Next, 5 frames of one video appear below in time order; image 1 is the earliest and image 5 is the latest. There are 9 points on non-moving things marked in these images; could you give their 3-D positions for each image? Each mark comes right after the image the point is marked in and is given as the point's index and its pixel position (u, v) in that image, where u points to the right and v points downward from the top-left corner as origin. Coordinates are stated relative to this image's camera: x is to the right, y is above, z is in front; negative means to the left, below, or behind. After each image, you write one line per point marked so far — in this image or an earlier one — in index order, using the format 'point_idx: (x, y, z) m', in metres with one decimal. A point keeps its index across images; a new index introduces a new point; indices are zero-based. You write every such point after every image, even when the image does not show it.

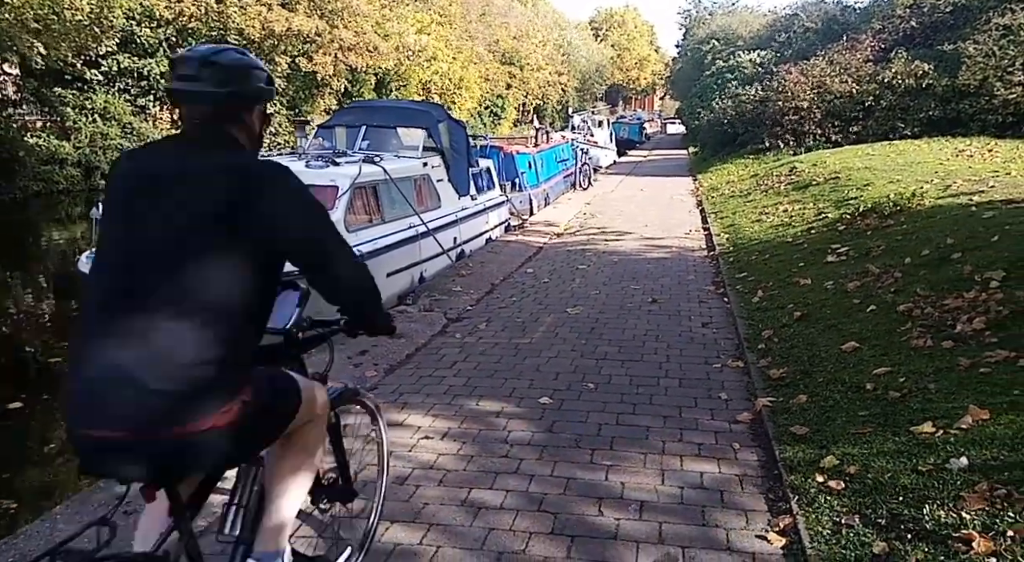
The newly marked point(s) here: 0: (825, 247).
0: (+4.0, +0.4, +10.4) m
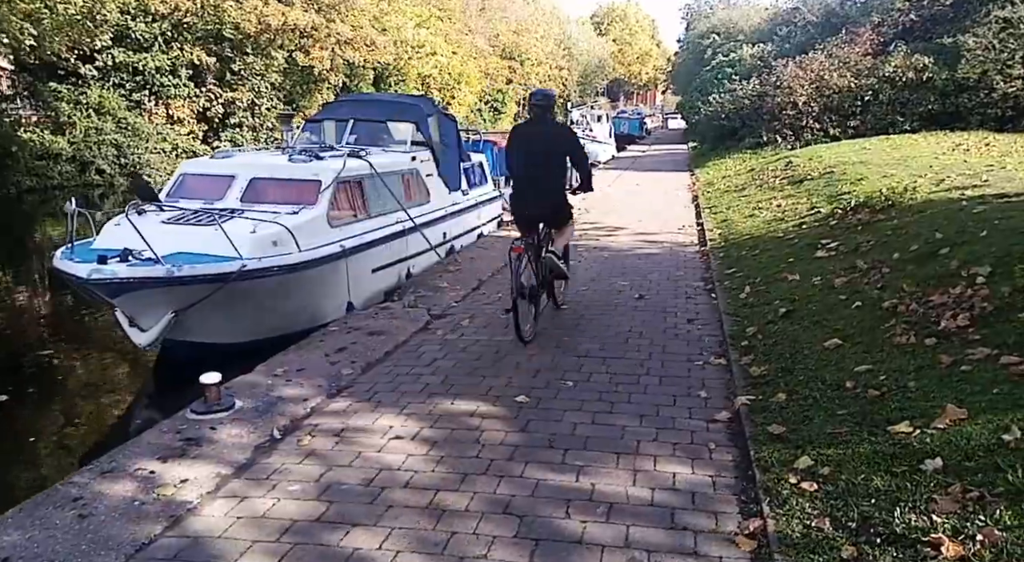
0: (+3.8, +0.5, +10.2) m
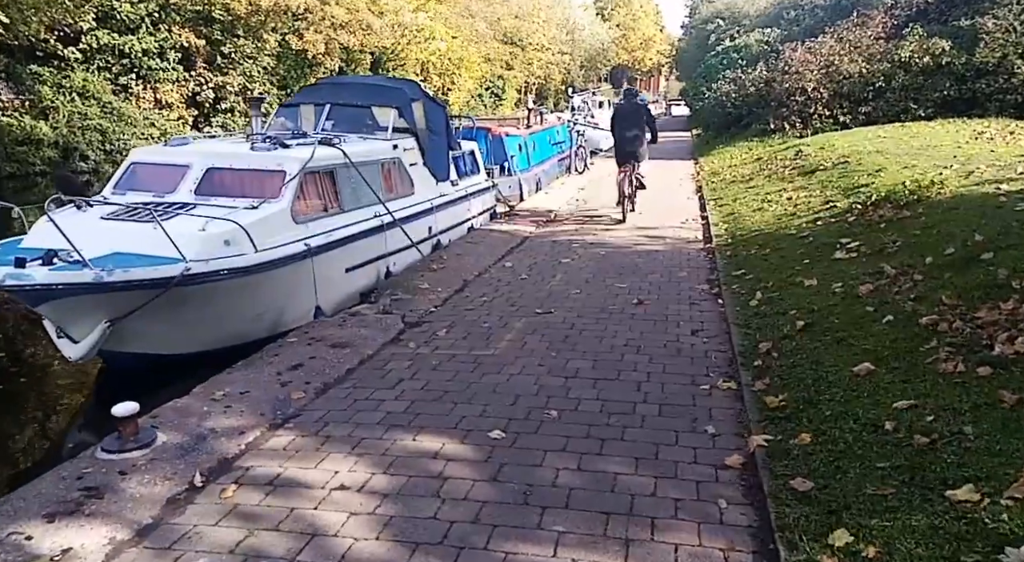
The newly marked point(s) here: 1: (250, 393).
0: (+3.7, +0.5, +9.3) m
1: (-1.9, -0.8, +6.0) m
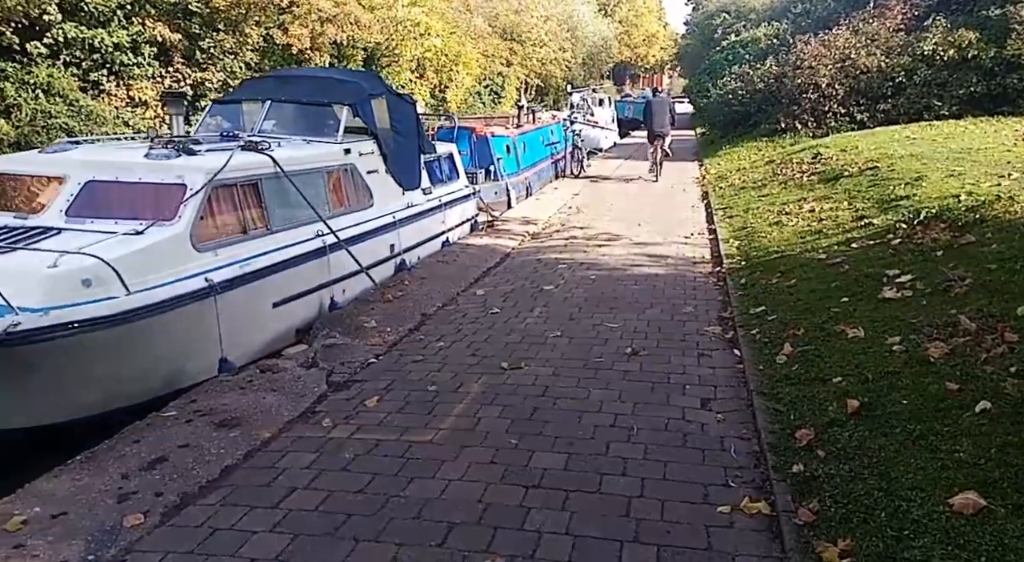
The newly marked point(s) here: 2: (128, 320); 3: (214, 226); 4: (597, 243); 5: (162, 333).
0: (+3.3, +0.1, +7.4) m
1: (-2.3, -1.2, +4.2) m
2: (-2.7, -0.3, +5.9) m
3: (-2.6, +0.5, +7.1) m
4: (+1.3, +0.6, +12.6) m
5: (-2.7, -0.5, +6.3) m
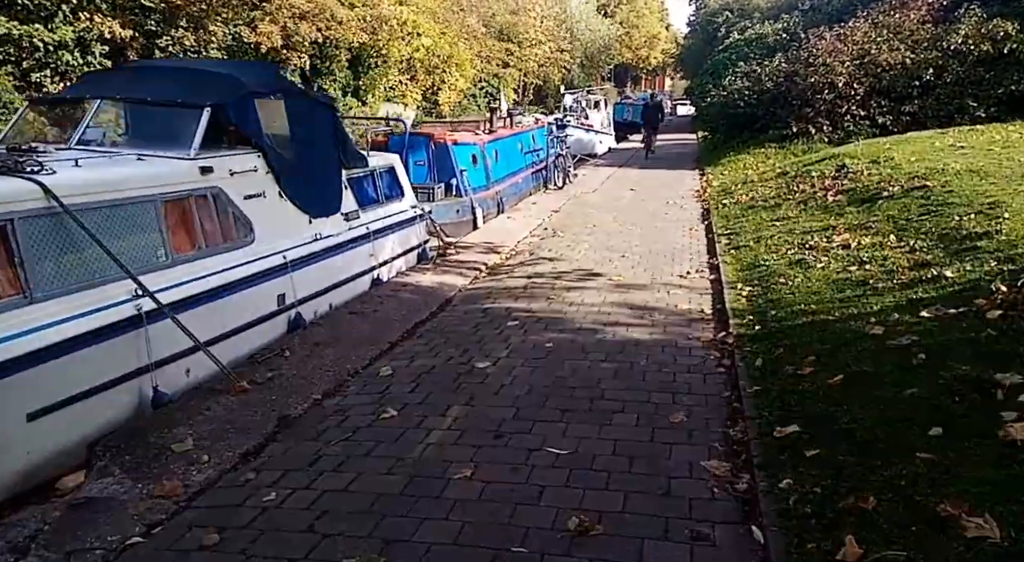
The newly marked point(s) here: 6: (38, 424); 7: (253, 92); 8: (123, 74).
0: (+2.6, -0.5, +4.6) m
1: (-3.0, -1.8, +1.3) m
2: (-3.4, -0.9, +3.0) m
3: (-3.3, -0.1, +4.3) m
4: (+0.6, 0.0, +9.8) m
5: (-3.4, -1.1, +3.4) m
6: (-2.9, -0.9, +5.0) m
7: (-2.5, +1.9, +8.1) m
8: (-4.0, +2.1, +8.3) m
